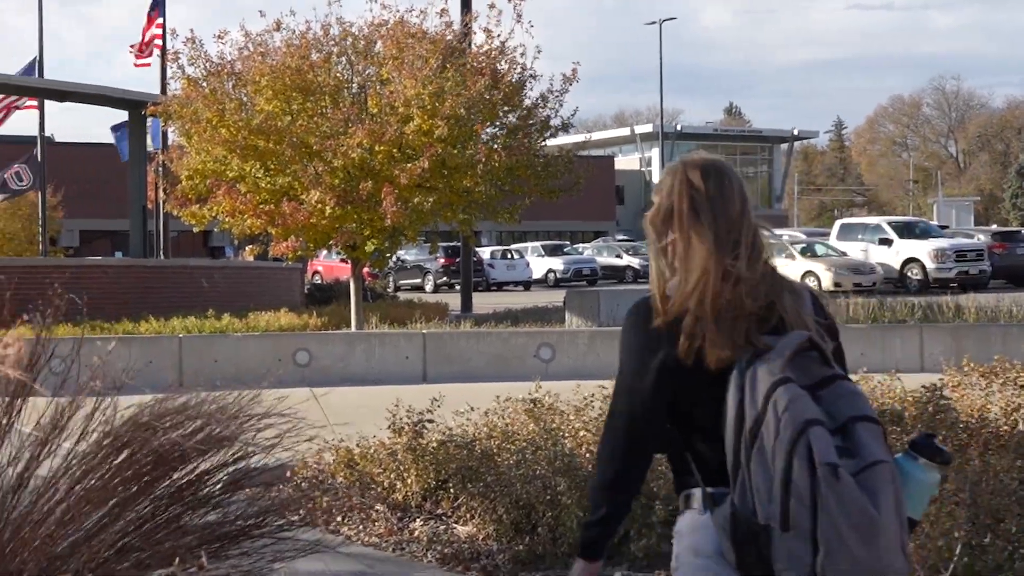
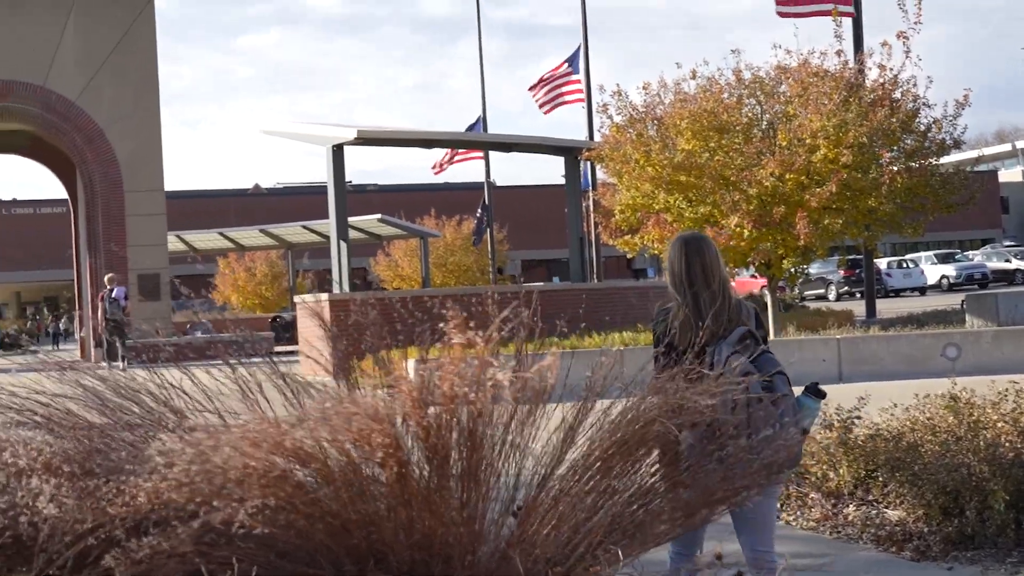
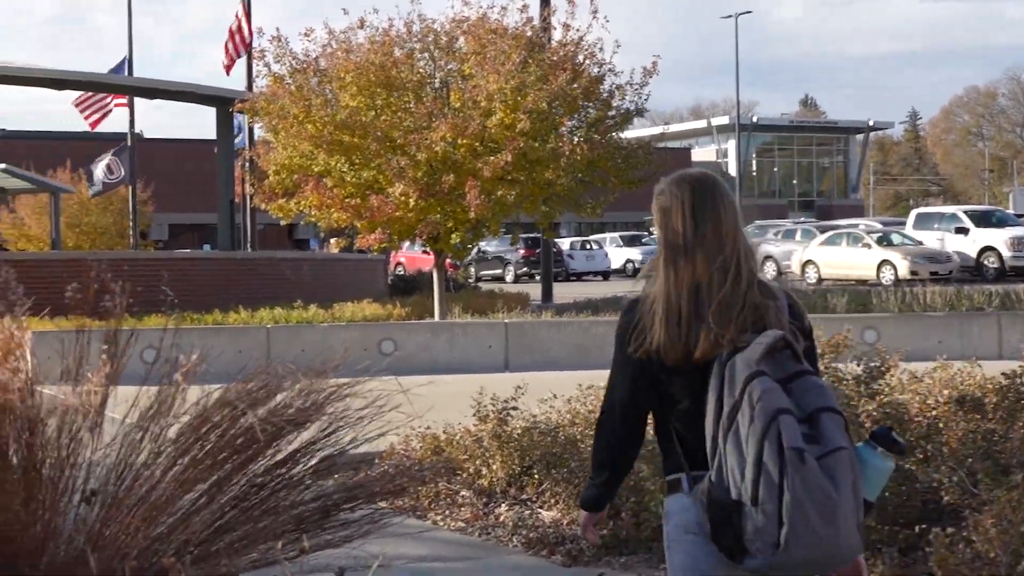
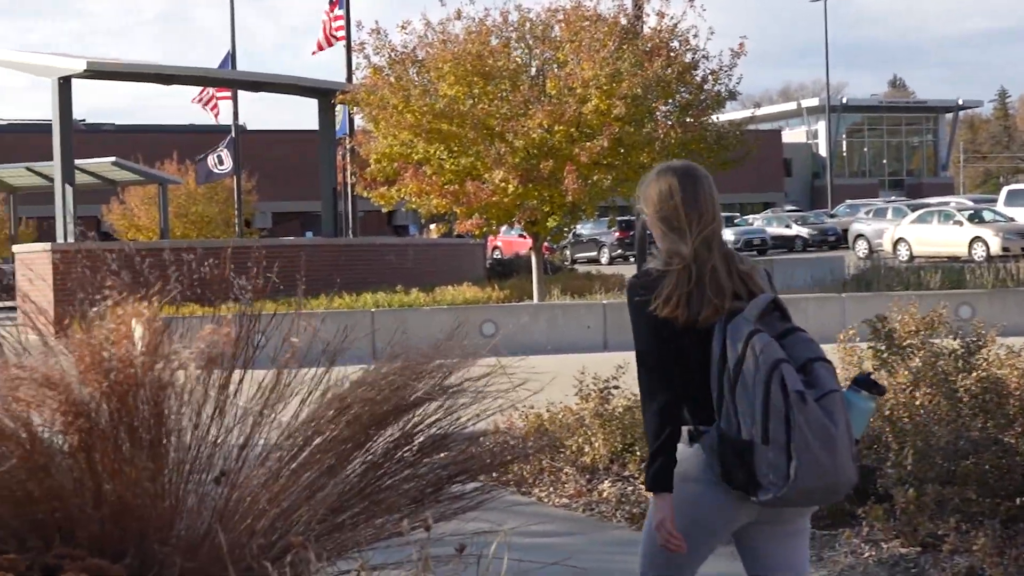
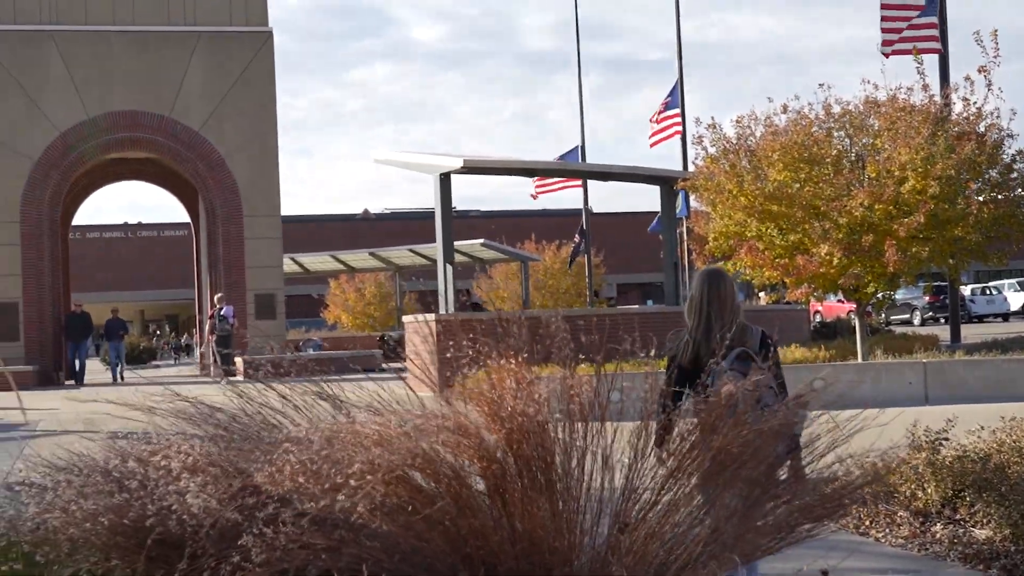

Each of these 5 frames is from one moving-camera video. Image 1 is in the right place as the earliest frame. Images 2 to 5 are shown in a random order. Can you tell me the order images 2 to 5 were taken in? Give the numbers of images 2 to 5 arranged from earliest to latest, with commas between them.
3, 4, 2, 5
